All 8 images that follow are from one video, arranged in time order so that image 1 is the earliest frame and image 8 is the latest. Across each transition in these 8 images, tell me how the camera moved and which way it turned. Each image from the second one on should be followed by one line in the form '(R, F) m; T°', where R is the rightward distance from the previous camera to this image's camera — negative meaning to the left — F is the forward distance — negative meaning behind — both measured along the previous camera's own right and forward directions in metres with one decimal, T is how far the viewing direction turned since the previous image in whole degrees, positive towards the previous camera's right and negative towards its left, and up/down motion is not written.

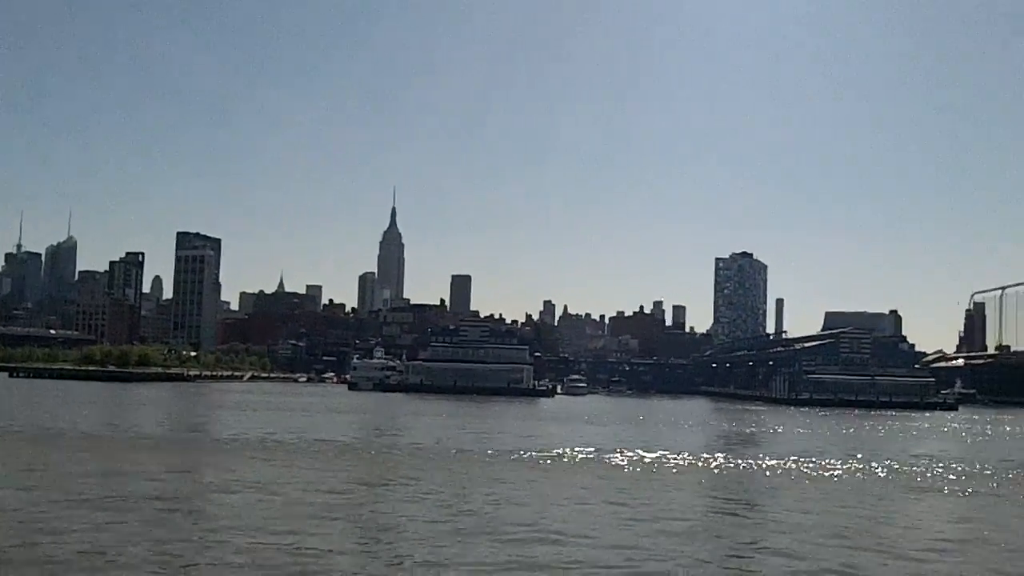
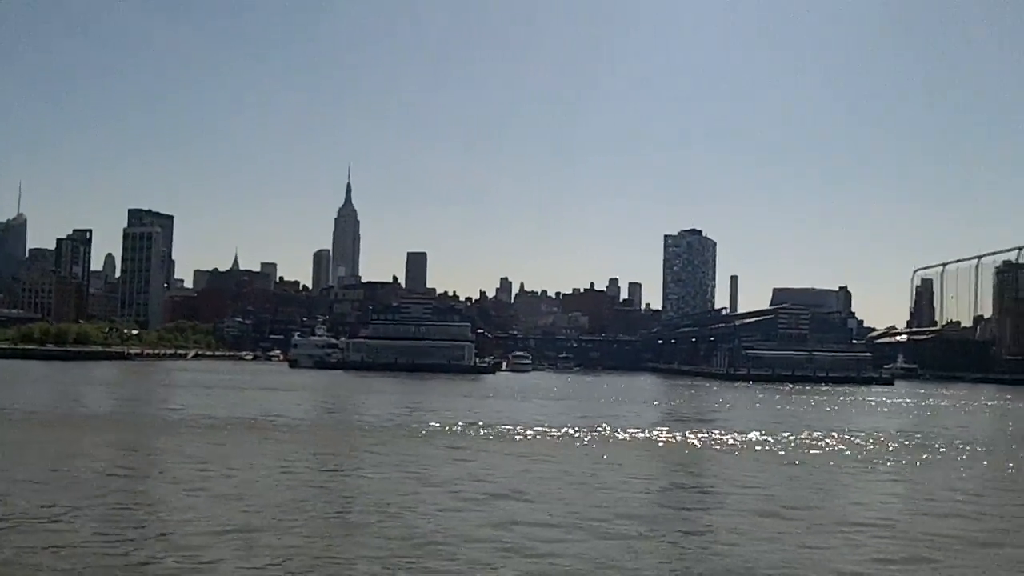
(+0.4, -0.1) m; +2°
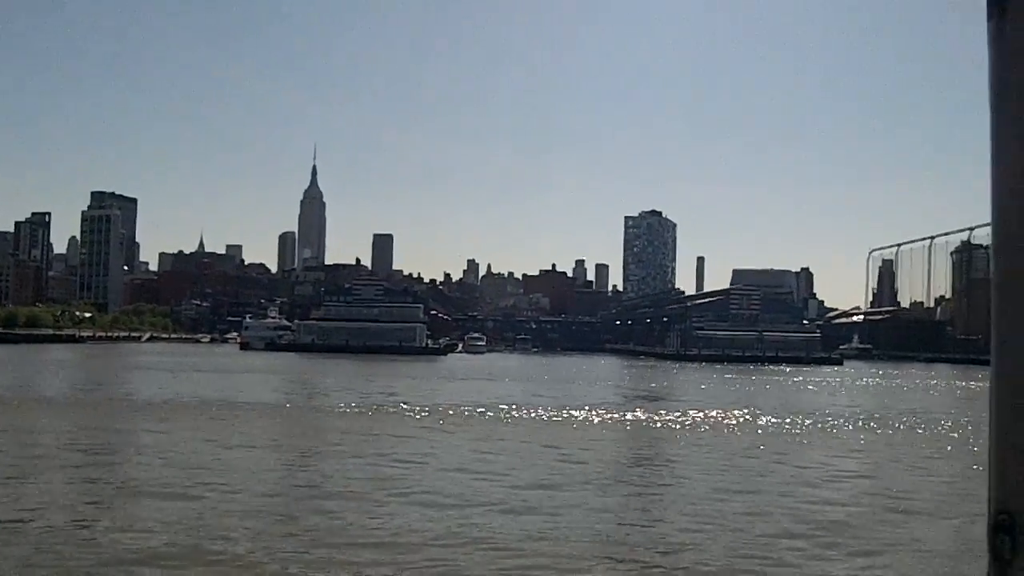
(+0.5, -0.1) m; +1°
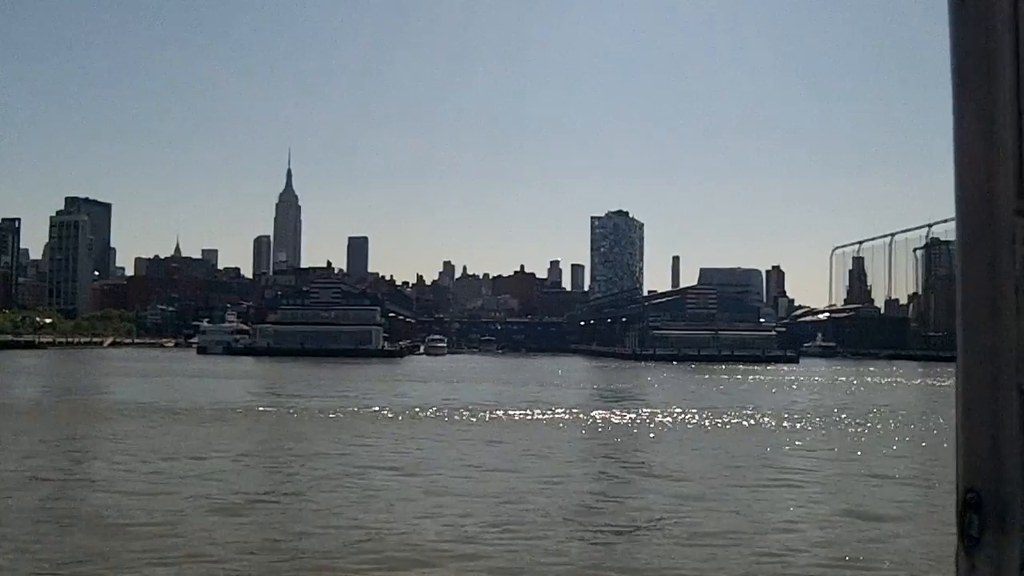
(+0.6, -0.2) m; 0°
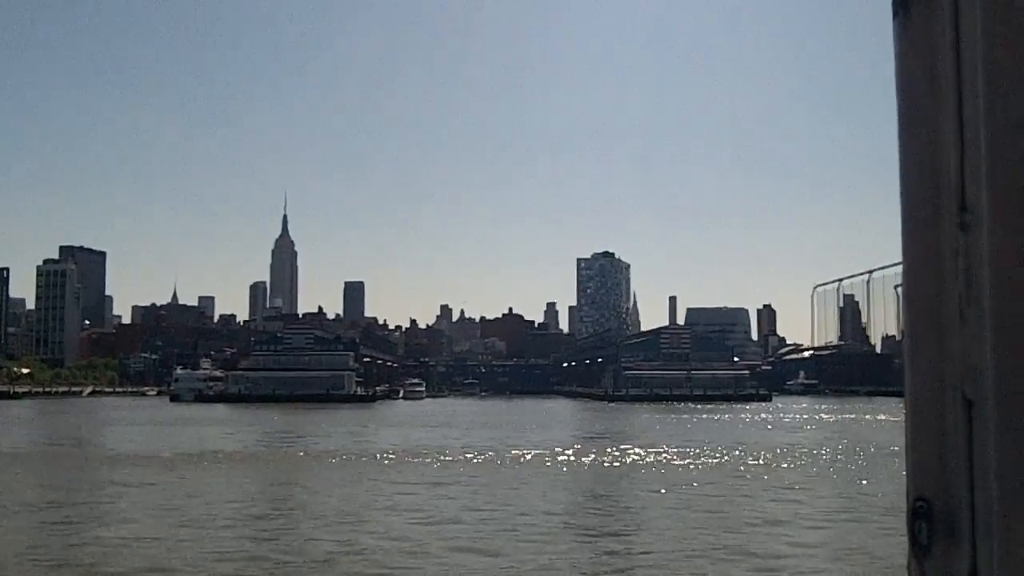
(+0.8, -0.1) m; -1°
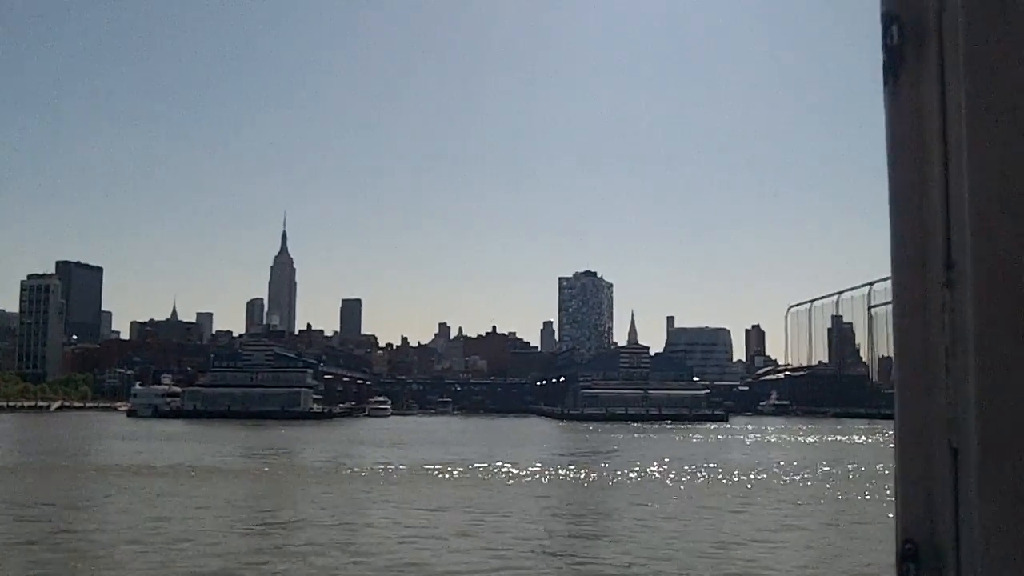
(+1.3, -0.2) m; -2°
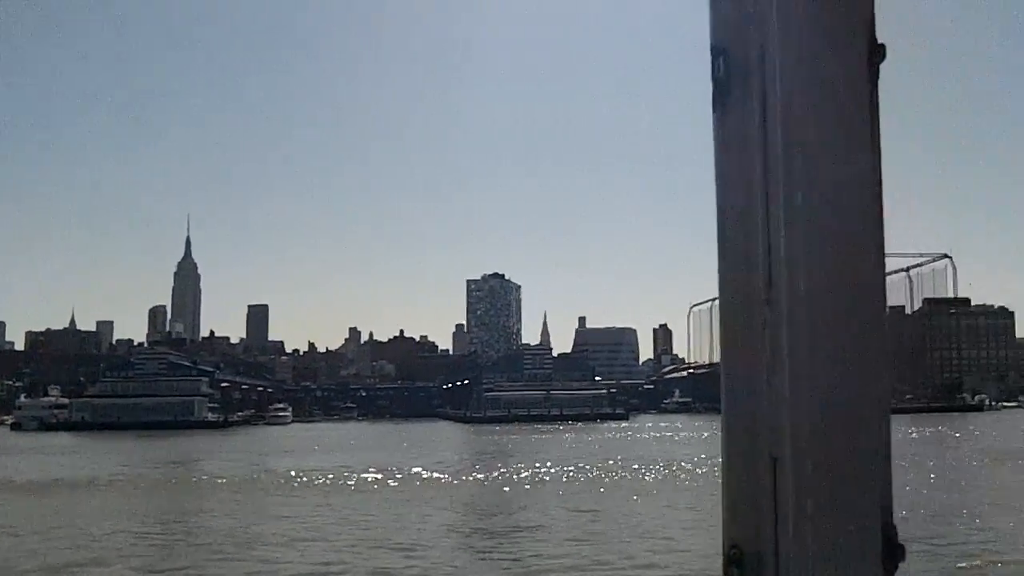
(+0.3, +0.2) m; +4°
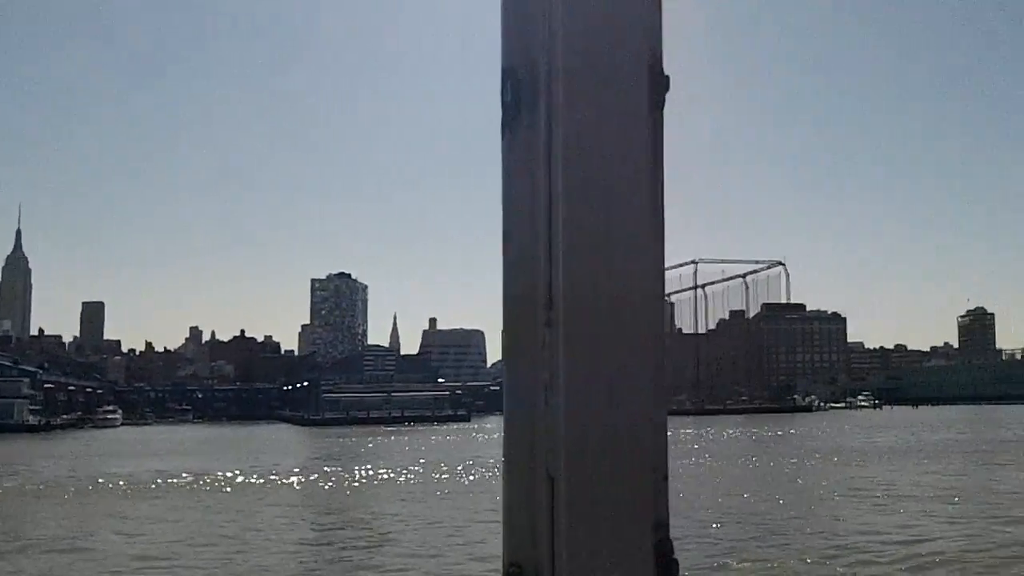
(+0.2, +0.1) m; +7°
